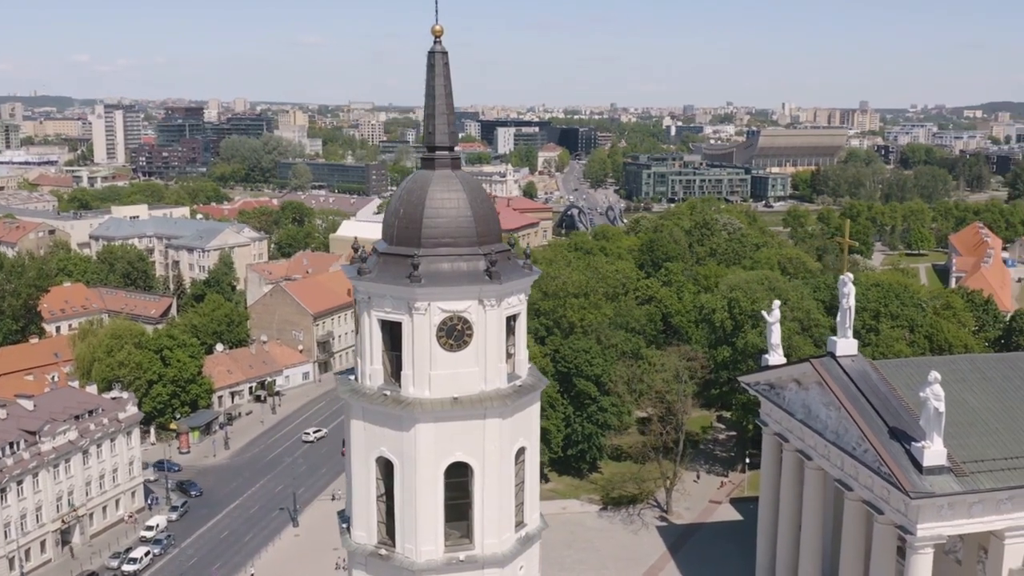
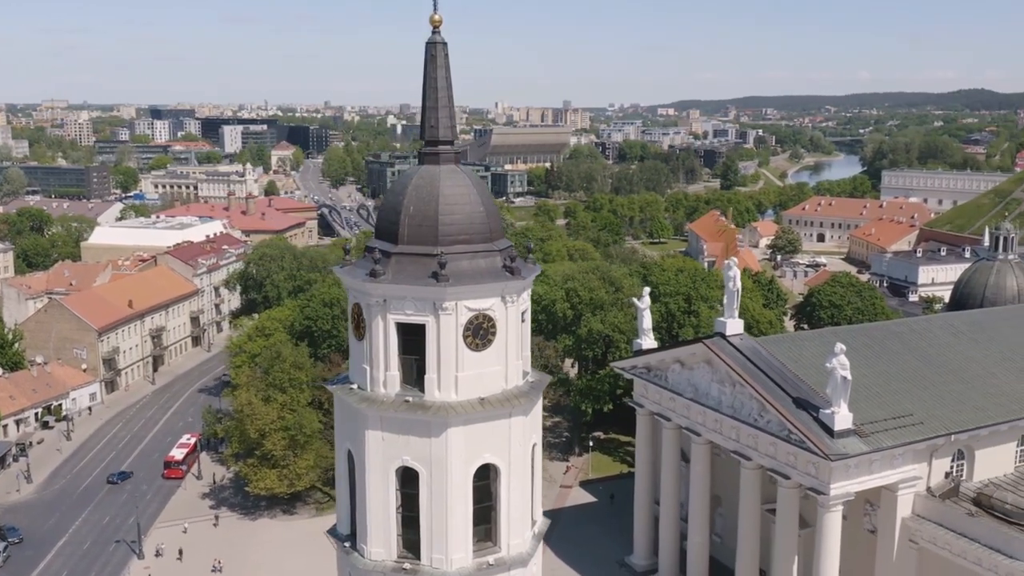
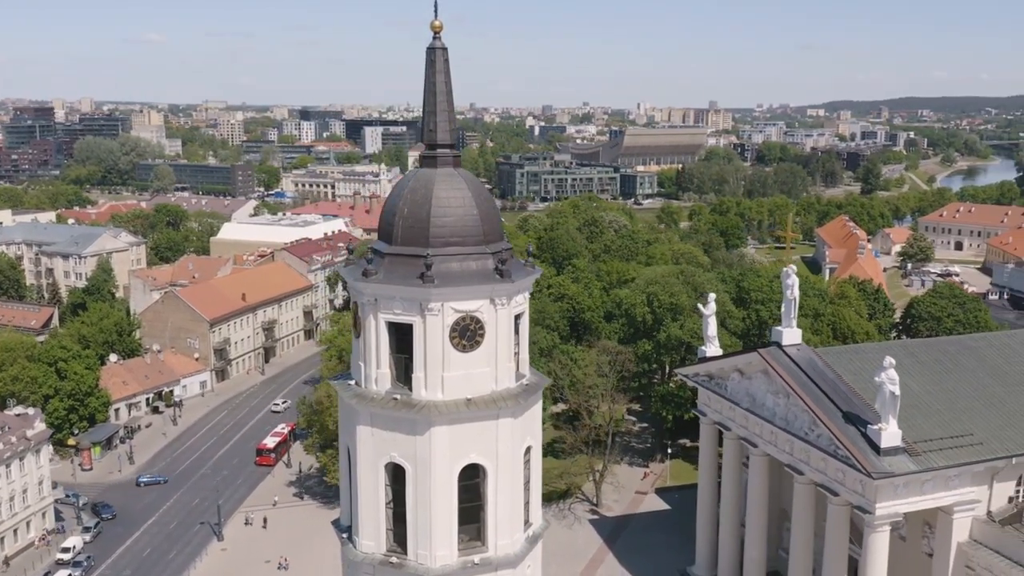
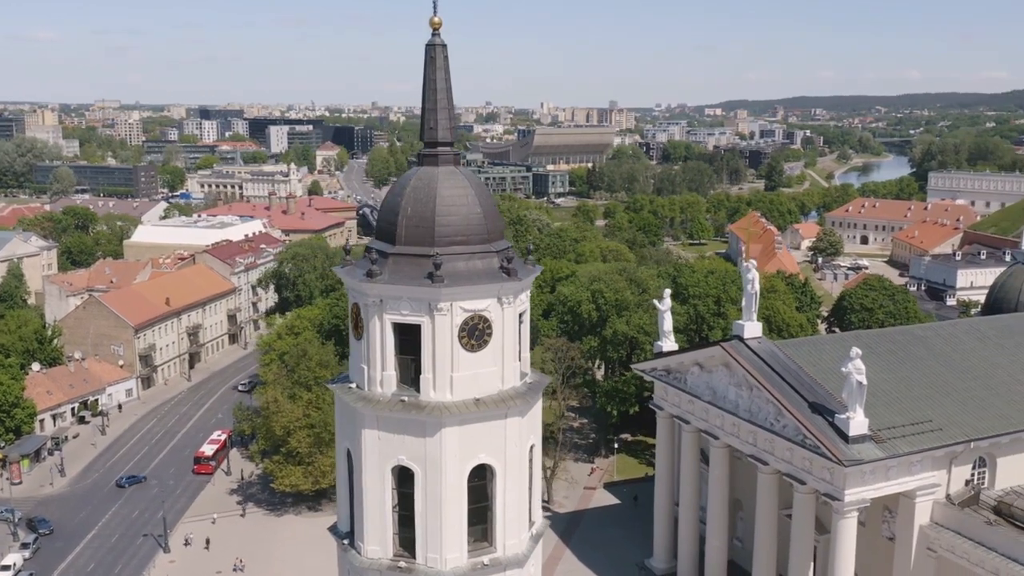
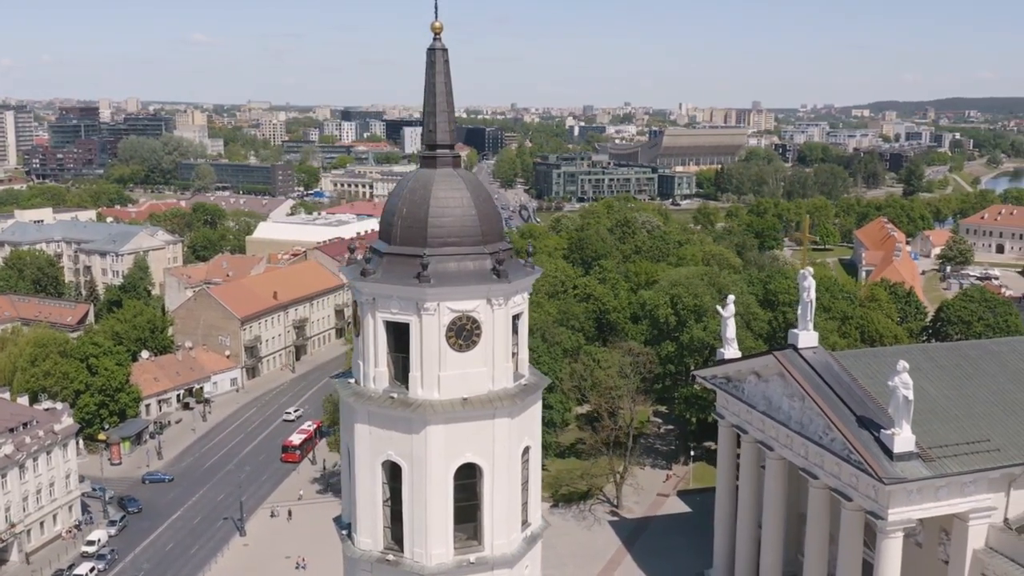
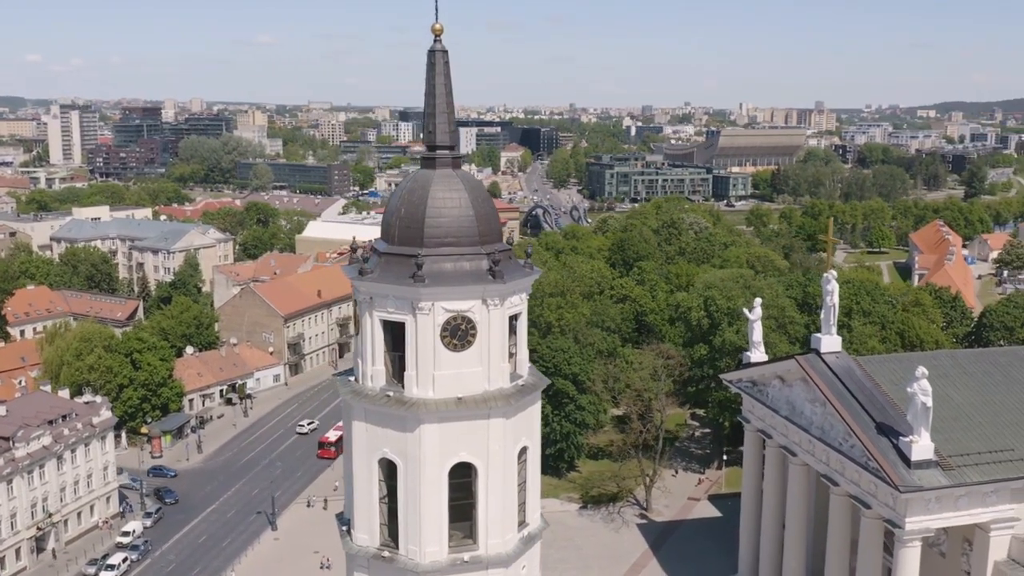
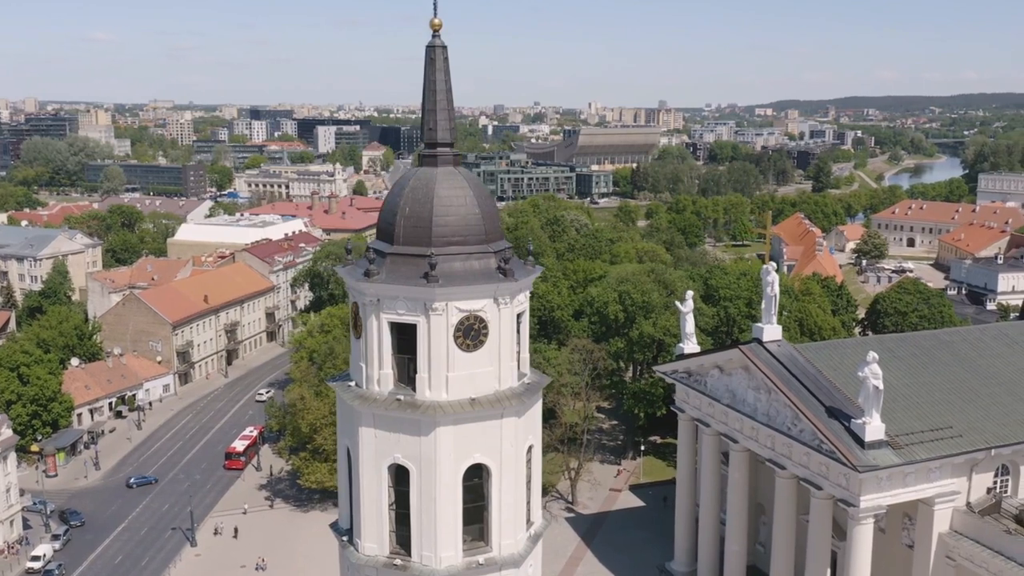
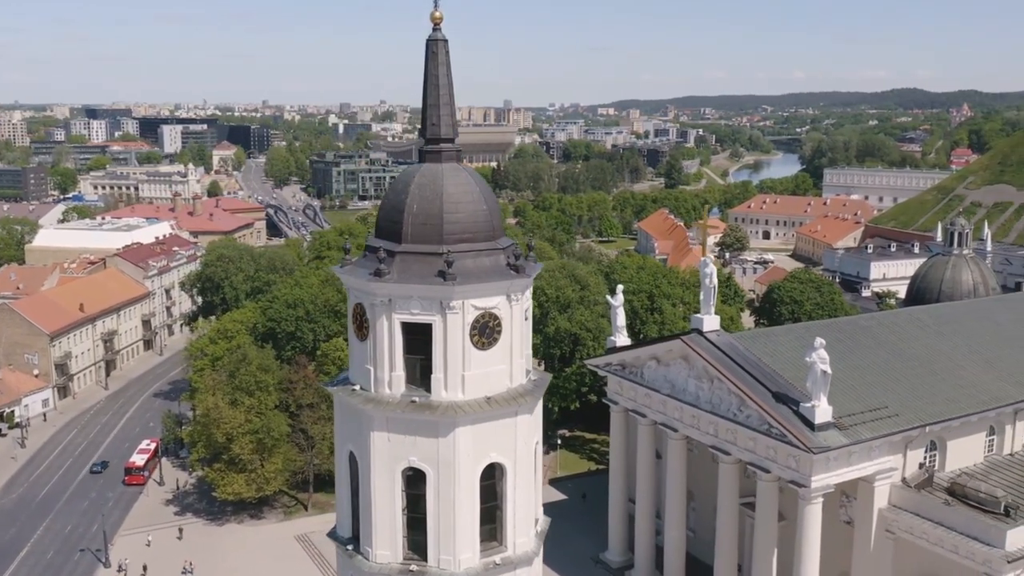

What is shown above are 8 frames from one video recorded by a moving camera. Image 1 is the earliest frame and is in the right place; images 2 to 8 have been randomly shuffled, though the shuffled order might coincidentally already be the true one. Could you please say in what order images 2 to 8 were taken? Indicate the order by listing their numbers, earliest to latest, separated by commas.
6, 5, 3, 7, 4, 2, 8
